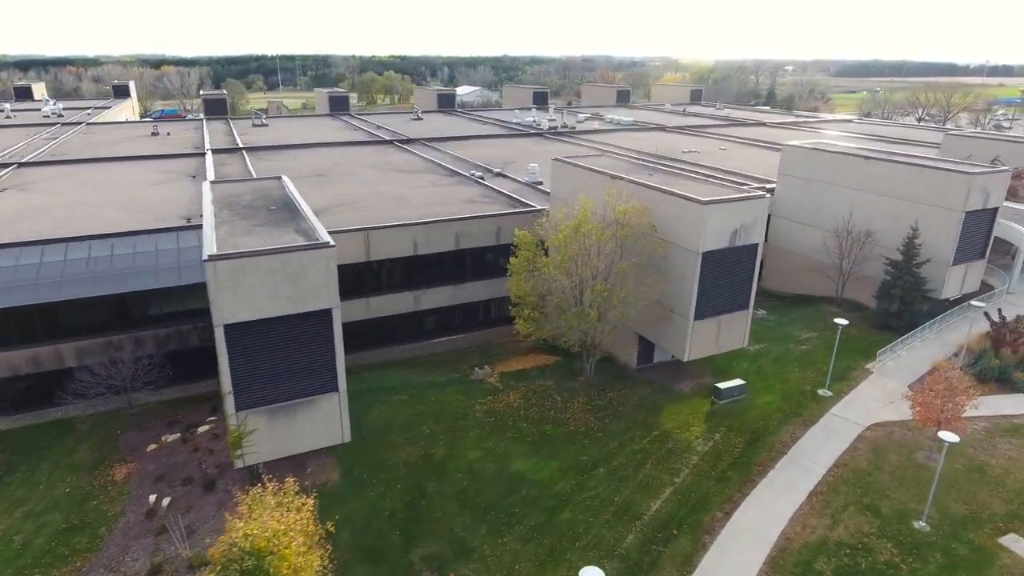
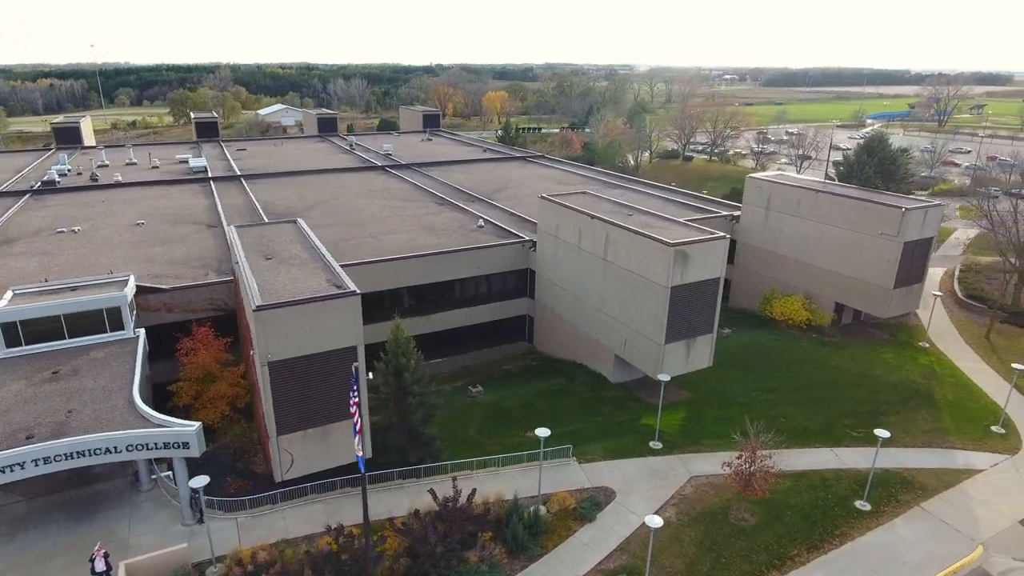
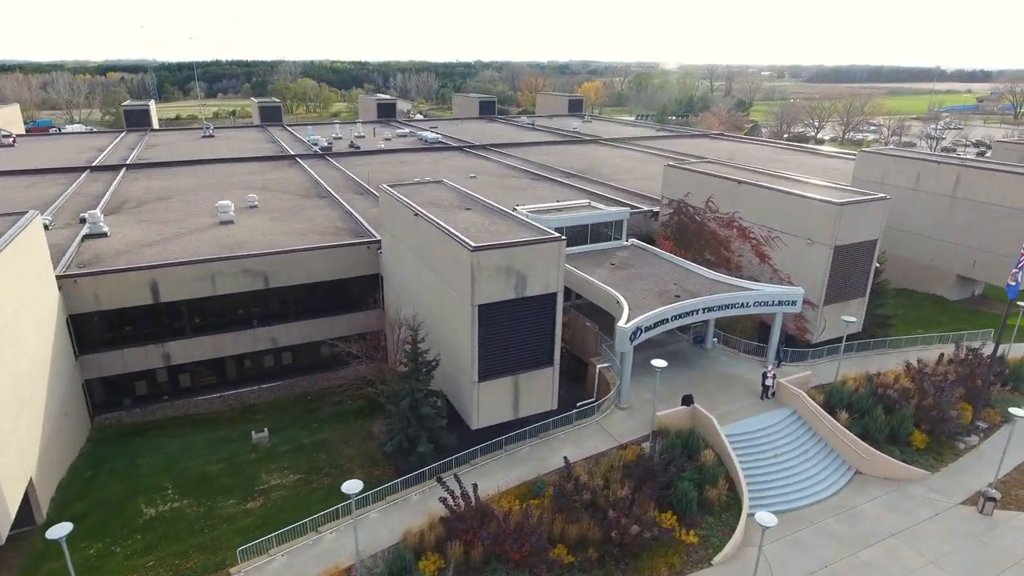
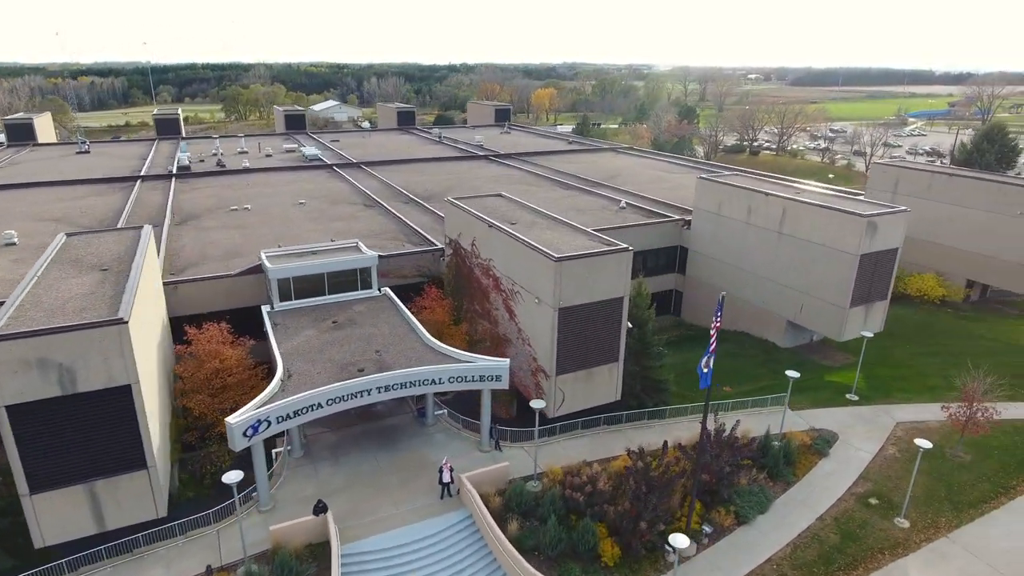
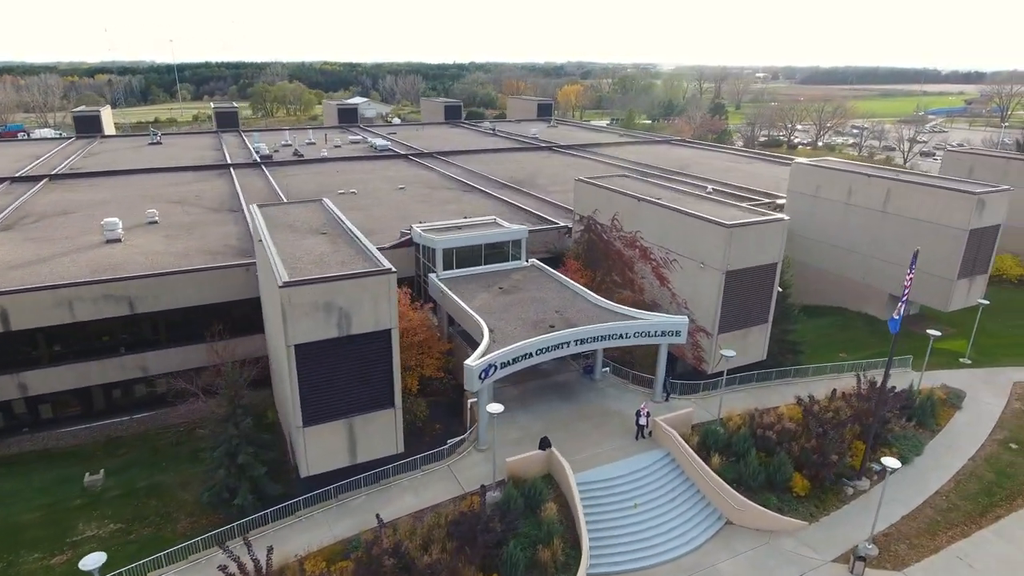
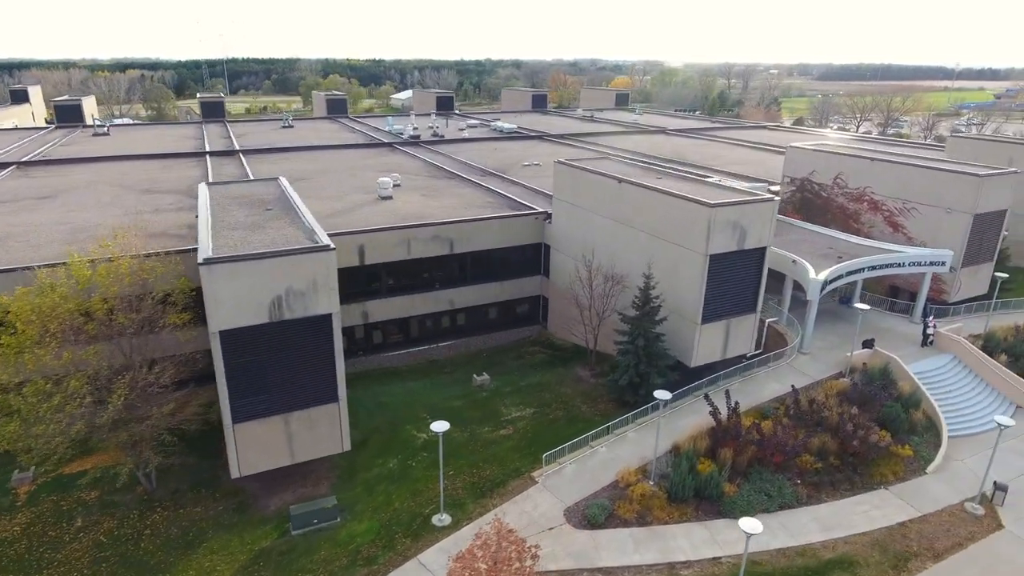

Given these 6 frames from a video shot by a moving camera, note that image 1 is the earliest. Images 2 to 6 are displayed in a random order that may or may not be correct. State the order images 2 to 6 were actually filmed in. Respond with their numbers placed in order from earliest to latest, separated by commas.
6, 3, 5, 4, 2
